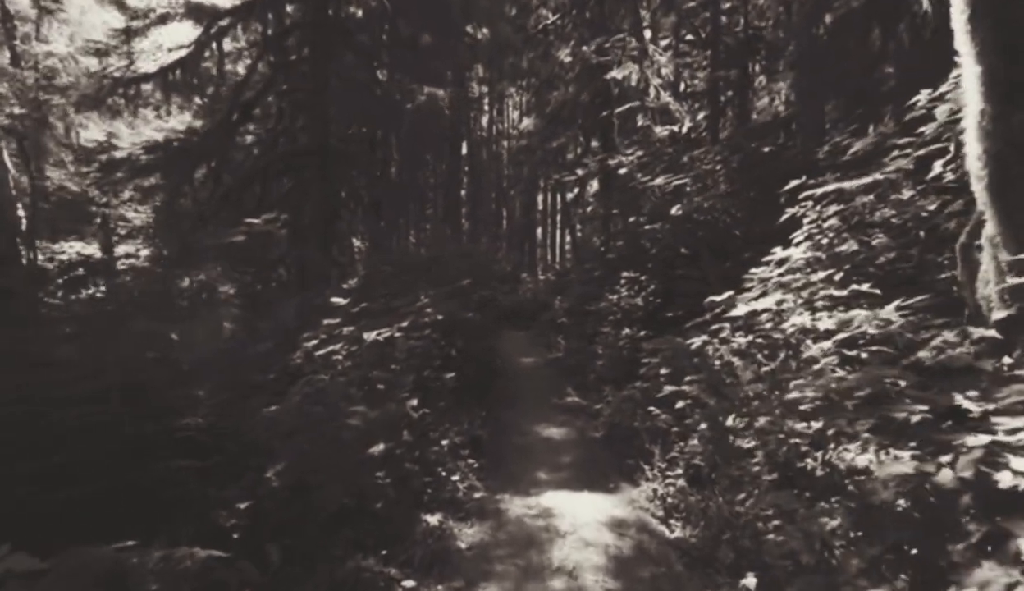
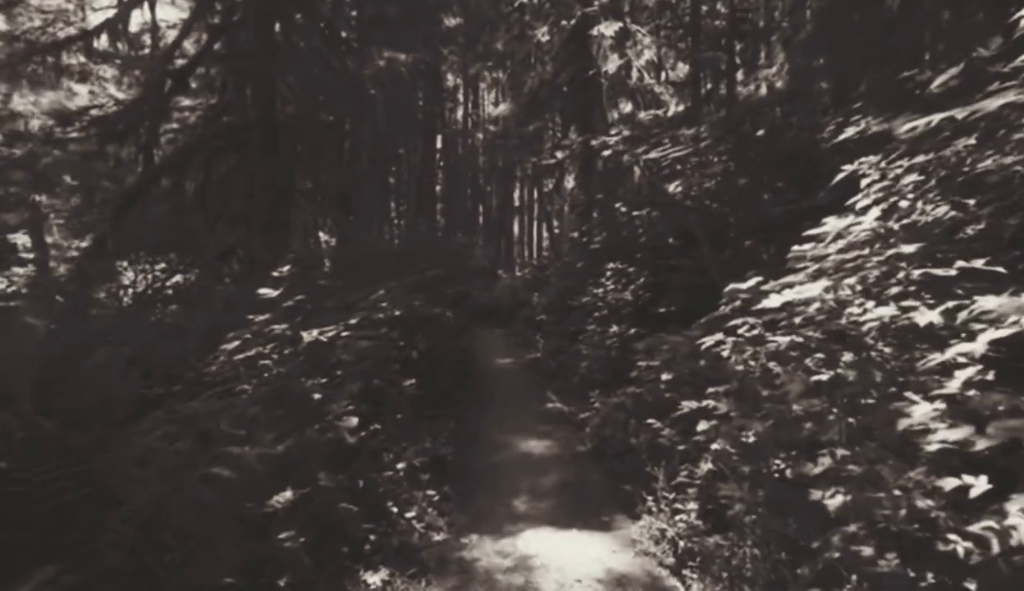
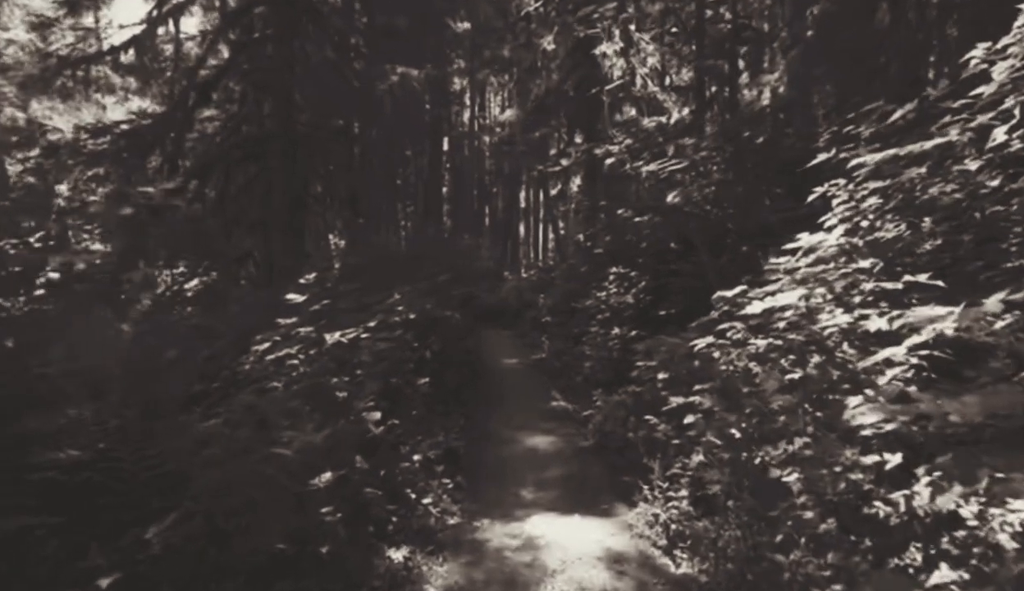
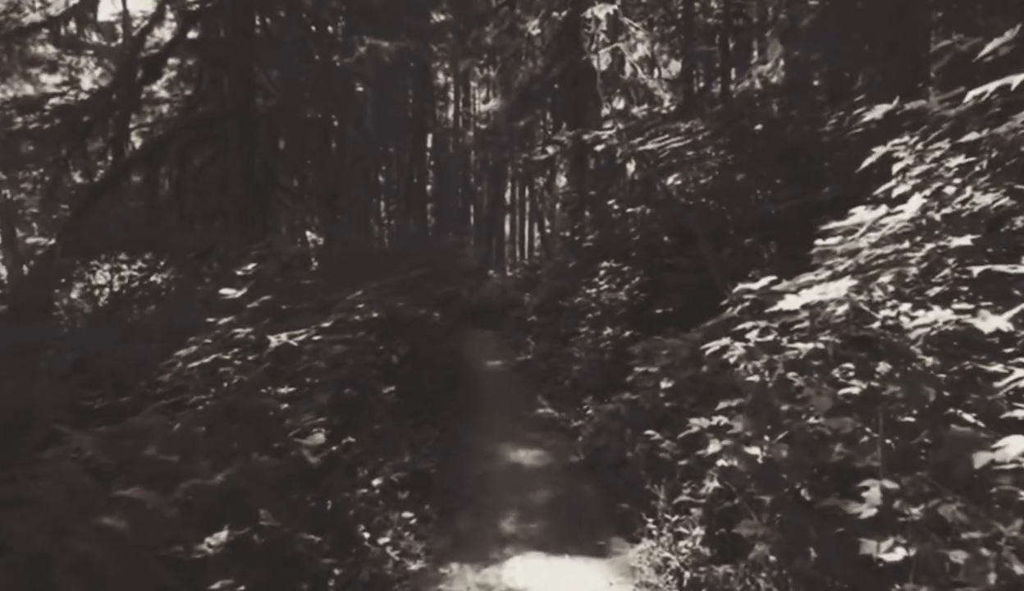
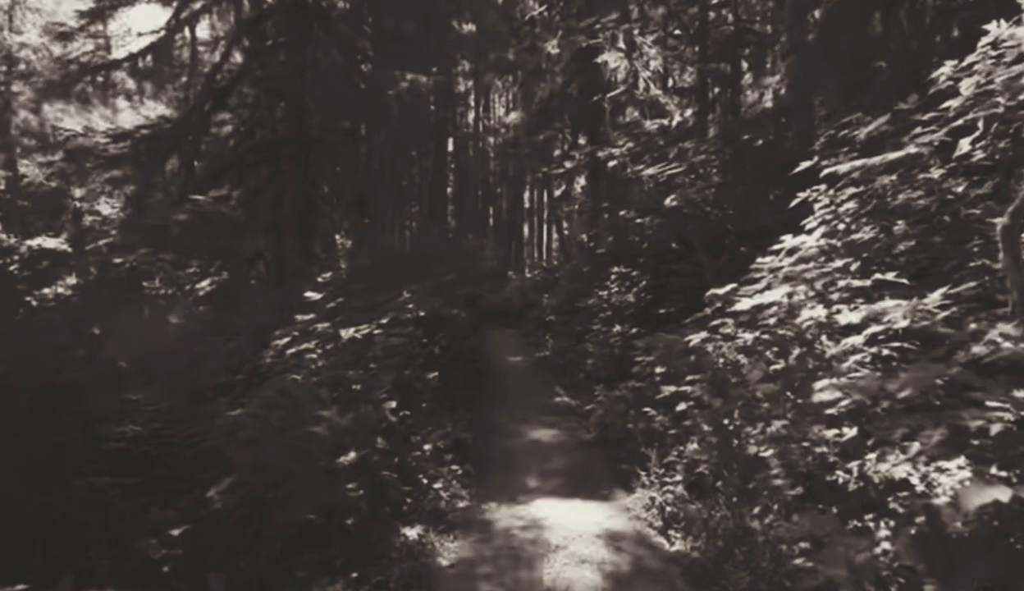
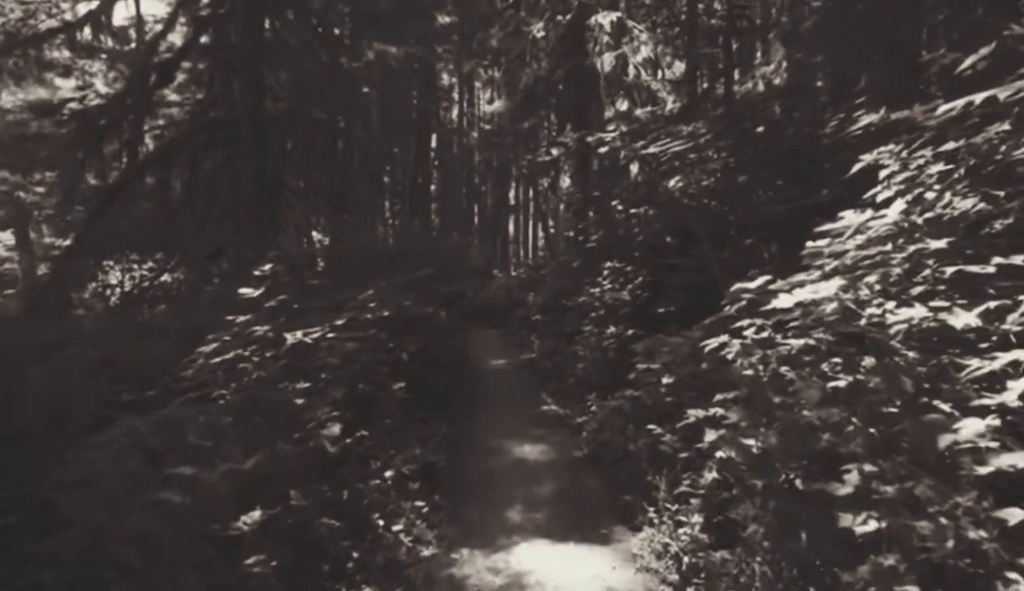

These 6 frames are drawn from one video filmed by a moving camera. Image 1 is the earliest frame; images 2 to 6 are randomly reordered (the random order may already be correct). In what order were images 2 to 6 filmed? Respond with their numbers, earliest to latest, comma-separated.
5, 3, 2, 6, 4
